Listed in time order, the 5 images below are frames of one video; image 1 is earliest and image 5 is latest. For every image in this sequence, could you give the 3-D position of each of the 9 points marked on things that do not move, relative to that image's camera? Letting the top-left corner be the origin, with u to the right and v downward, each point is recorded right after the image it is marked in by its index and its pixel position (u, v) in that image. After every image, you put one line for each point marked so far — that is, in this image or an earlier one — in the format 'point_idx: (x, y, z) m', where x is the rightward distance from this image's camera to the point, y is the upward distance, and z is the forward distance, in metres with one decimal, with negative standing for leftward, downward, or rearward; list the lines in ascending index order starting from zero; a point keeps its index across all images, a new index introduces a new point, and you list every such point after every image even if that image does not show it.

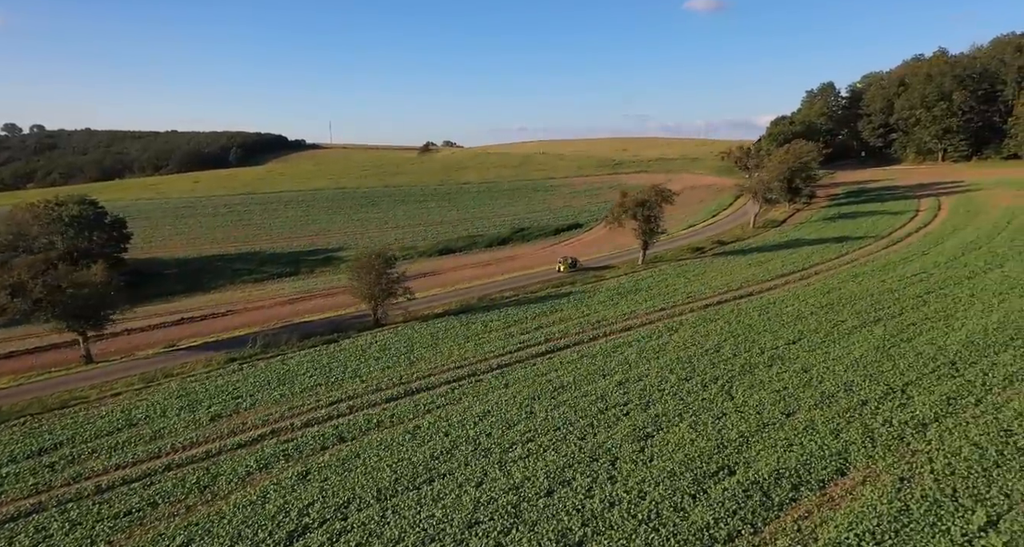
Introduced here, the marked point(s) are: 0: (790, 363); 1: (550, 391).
0: (+6.1, -2.0, +17.4) m
1: (+0.7, -2.5, +16.4) m
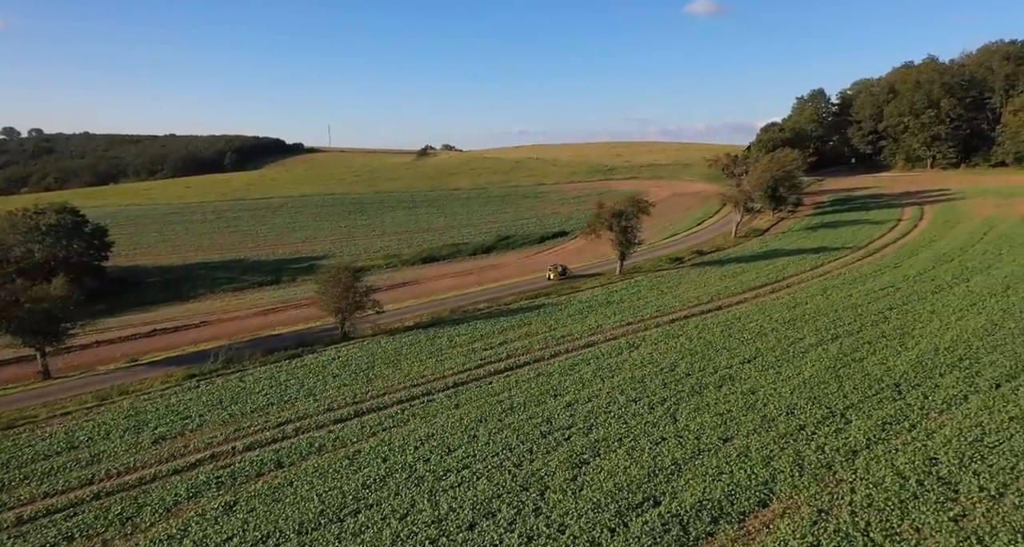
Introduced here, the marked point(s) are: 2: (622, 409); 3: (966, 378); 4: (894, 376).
0: (+5.0, -2.4, +17.4) m
1: (-0.4, -2.9, +16.3) m
2: (+2.2, -2.7, +15.9) m
3: (+9.1, -2.2, +16.1) m
4: (+8.1, -2.2, +16.9) m
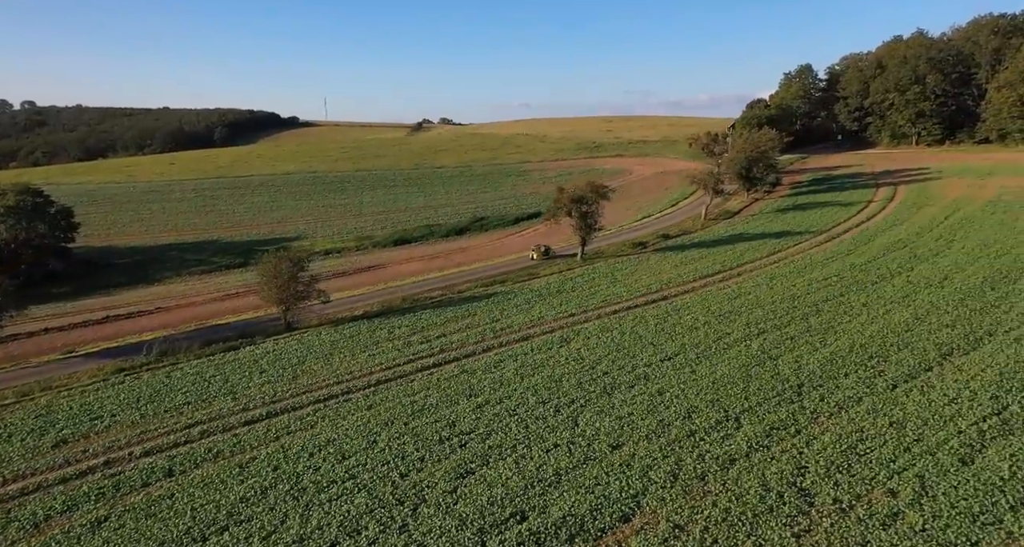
0: (+3.1, -2.4, +17.5) m
1: (-2.2, -2.9, +16.2) m
2: (+0.3, -2.8, +15.9) m
3: (+7.3, -2.2, +16.4) m
4: (+6.2, -2.2, +17.1) m
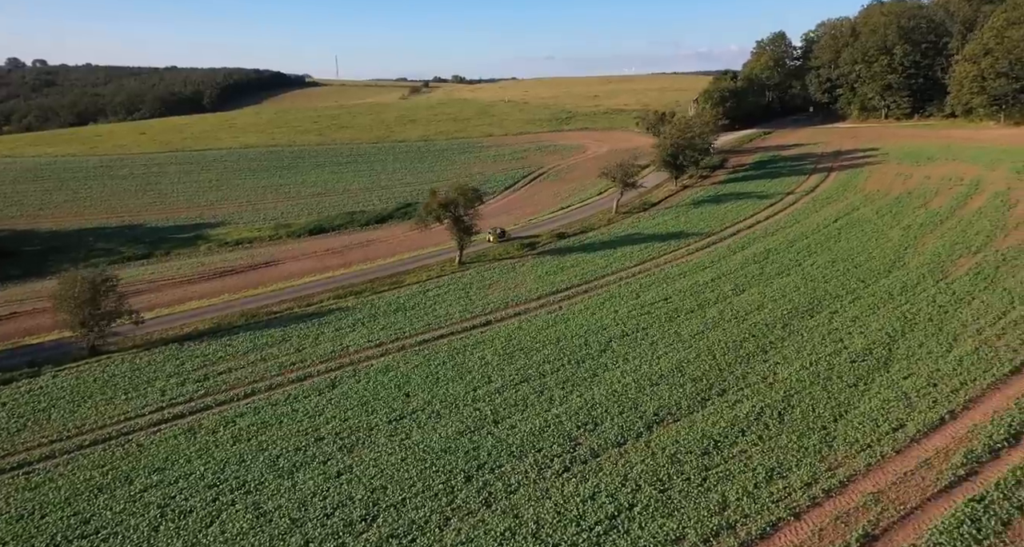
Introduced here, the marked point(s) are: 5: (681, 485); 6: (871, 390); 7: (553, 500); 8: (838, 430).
0: (-3.5, -3.9, +16.8) m
1: (-8.7, -4.4, +14.9) m
2: (-6.1, -4.3, +14.9) m
3: (+0.8, -3.7, +16.1) m
4: (-0.4, -3.7, +16.7) m
5: (+3.5, -4.0, +15.2) m
6: (+9.0, -3.0, +20.0) m
7: (+1.2, -4.1, +14.9) m
8: (+6.9, -3.3, +16.8) m
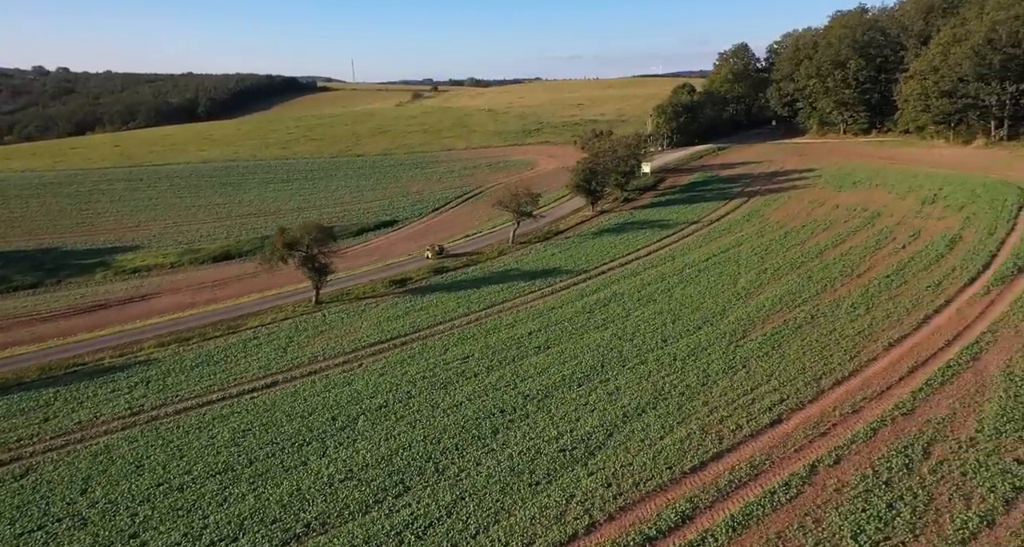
0: (-11.2, -6.0, +14.9) m
1: (-16.2, -6.4, +12.4) m
2: (-13.6, -6.3, +12.7) m
3: (-6.9, -5.9, +14.7) m
4: (-8.2, -5.9, +15.2) m
5: (-4.1, -6.1, +14.1) m
6: (+0.8, -5.4, +19.4) m
7: (-6.4, -6.2, +13.5) m
8: (-0.9, -5.6, +16.1) m
